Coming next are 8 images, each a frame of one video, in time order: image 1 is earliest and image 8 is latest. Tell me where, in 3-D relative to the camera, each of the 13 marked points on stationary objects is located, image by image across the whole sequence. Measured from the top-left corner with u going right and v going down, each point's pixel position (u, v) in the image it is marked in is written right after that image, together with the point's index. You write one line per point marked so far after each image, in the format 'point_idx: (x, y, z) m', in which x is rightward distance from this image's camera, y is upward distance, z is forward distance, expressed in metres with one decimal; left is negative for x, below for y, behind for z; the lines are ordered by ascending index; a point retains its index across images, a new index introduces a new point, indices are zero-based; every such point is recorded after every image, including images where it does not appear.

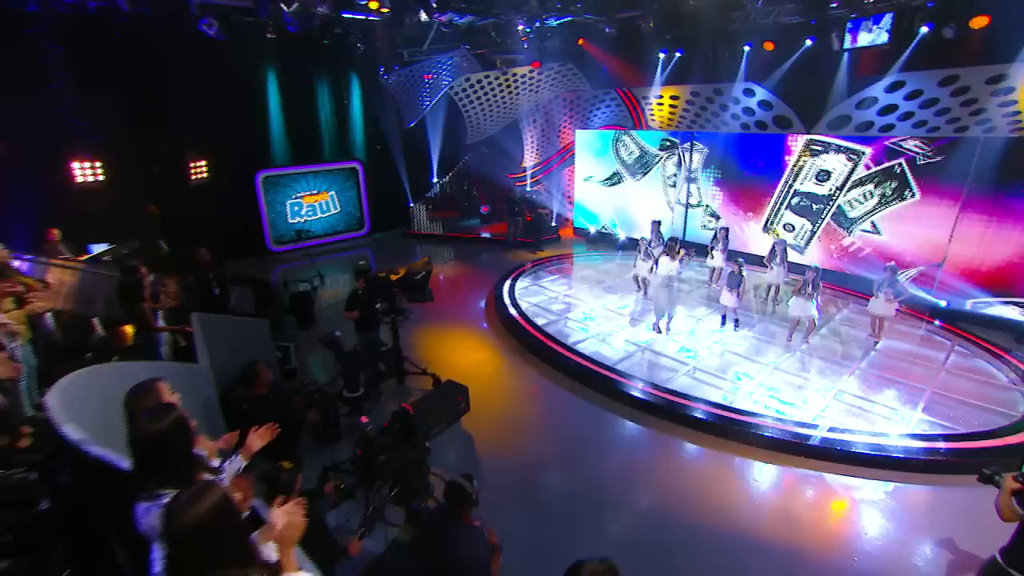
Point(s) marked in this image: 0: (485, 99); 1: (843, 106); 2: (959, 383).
0: (-0.5, +3.5, +10.1) m
1: (+4.5, +2.5, +7.3) m
2: (+4.4, -0.9, +5.3) m
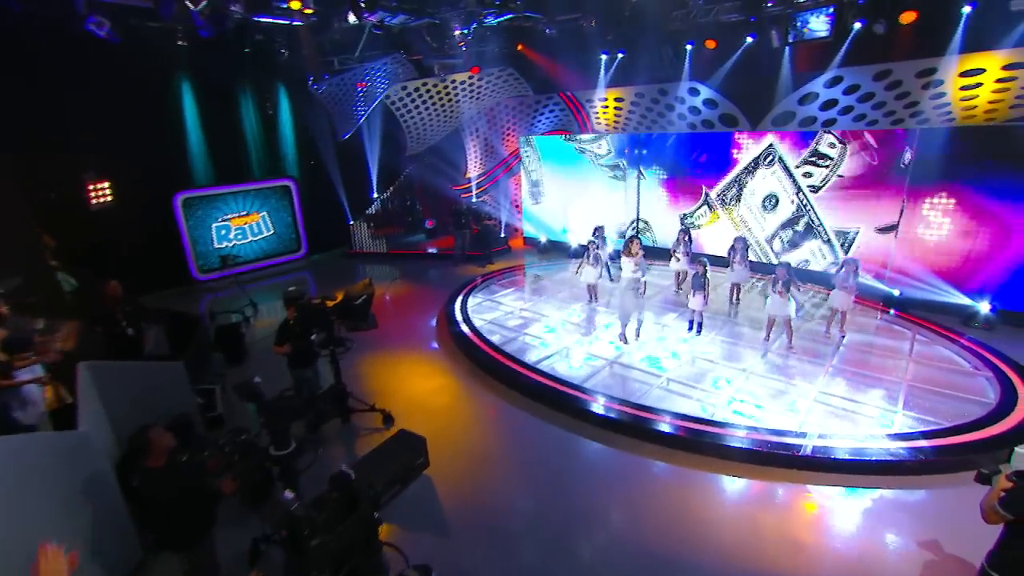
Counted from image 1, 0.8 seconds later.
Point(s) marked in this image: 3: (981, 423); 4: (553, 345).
0: (-1.6, +3.2, +9.6) m
1: (+3.7, +2.5, +7.3) m
2: (+4.0, -0.8, +5.2) m
3: (+3.7, -1.0, +4.2) m
4: (+0.4, -0.6, +5.9) m
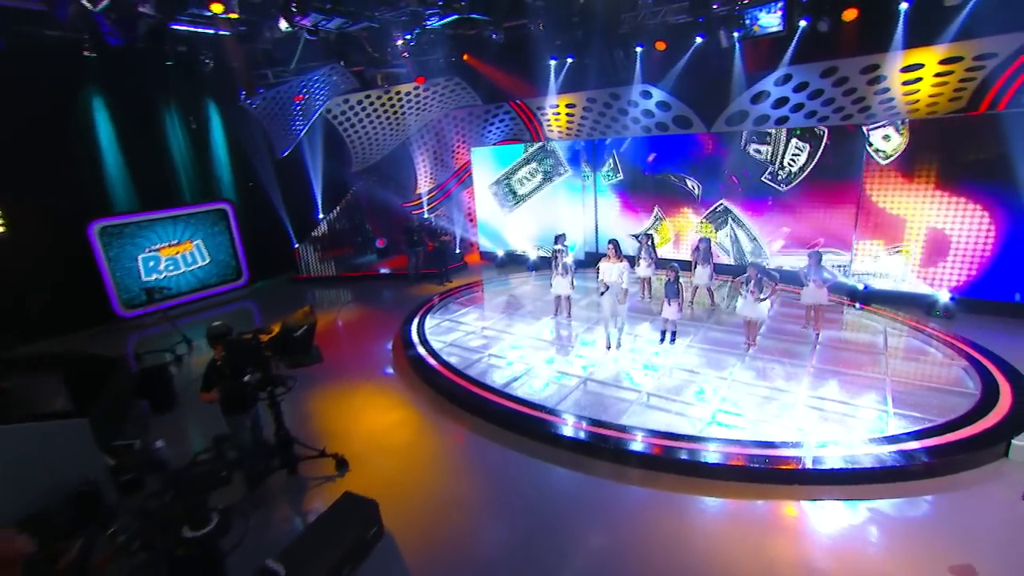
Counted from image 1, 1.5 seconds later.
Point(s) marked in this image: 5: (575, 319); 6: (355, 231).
0: (-2.4, +2.8, +9.1) m
1: (+3.0, +2.5, +7.3) m
2: (+3.7, -0.7, +5.1) m
3: (+3.4, -1.0, +4.1) m
4: (+0.1, -0.8, +5.5) m
5: (+0.8, -0.4, +7.0) m
6: (-2.9, +1.1, +10.2) m
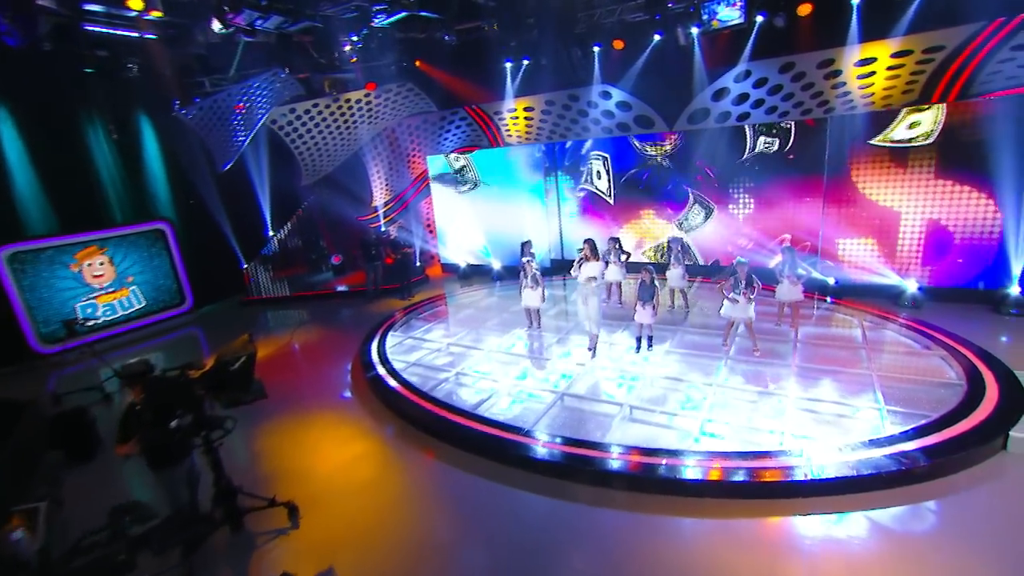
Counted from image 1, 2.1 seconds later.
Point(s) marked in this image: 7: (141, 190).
0: (-3.1, +2.5, +8.6) m
1: (+2.5, +2.5, +7.2) m
2: (+3.4, -0.7, +5.0) m
3: (+3.3, -0.9, +4.0) m
4: (-0.2, -0.9, +5.2) m
5: (+0.4, -0.5, +6.7) m
6: (-3.6, +0.7, +9.6) m
7: (-5.4, +1.4, +8.0) m
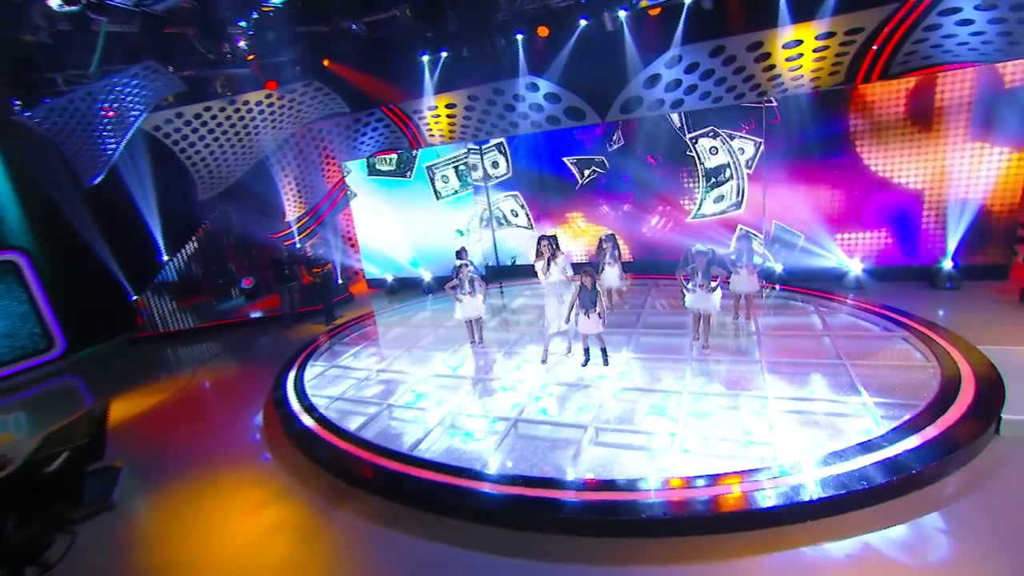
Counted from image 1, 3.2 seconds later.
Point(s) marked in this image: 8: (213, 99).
0: (-4.2, +2.1, +7.6) m
1: (+1.5, +2.5, +6.8) m
2: (+3.0, -0.5, +4.8) m
3: (+2.9, -0.7, +3.7) m
4: (-0.6, -1.0, +4.4) m
5: (-0.3, -0.6, +6.1) m
6: (-4.6, +0.3, +8.5) m
7: (-6.4, +0.9, +6.6) m
8: (-4.0, +2.5, +7.2) m
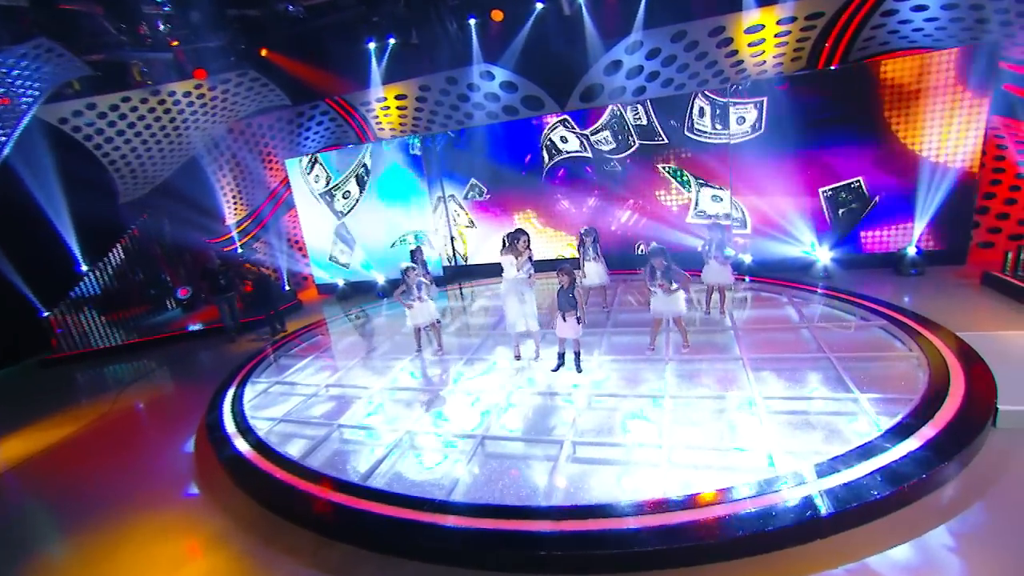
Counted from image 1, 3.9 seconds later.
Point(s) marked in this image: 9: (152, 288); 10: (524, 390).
0: (-4.8, +1.9, +6.8) m
1: (+1.0, +2.6, +6.5) m
2: (+2.7, -0.4, +4.6) m
3: (+2.7, -0.6, +3.5) m
4: (-0.9, -1.0, +4.0) m
5: (-0.6, -0.6, +5.6) m
6: (-5.2, +0.1, +7.7) m
7: (-6.8, +0.6, +5.7) m
8: (-4.5, +2.4, +6.4) m
9: (-5.2, 0.0, +7.8) m
10: (+0.1, -0.8, +4.3) m
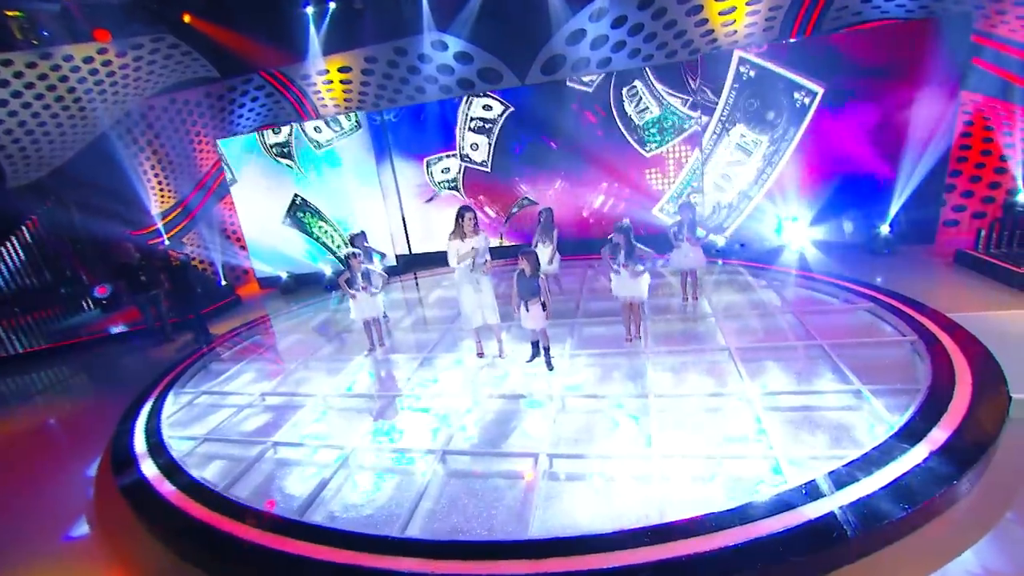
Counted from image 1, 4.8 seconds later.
0: (-5.3, +1.9, +5.9) m
1: (+0.5, +2.7, +6.0) m
2: (+2.4, -0.3, +4.3) m
3: (+2.5, -0.5, +3.2) m
4: (-1.1, -1.0, +3.4) m
5: (-1.0, -0.6, +5.1) m
6: (-5.7, +0.1, +6.8) m
7: (-7.2, +0.6, +4.7) m
8: (-5.0, +2.4, +5.5) m
9: (-5.7, 0.0, +6.9) m
10: (-0.1, -0.7, +3.8) m
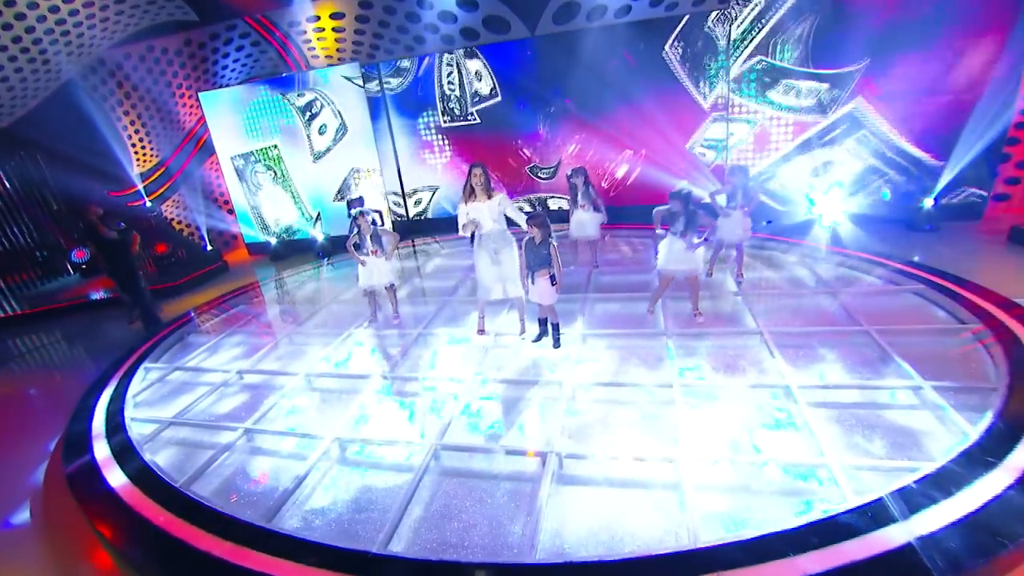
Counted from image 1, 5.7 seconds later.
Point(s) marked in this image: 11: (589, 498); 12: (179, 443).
0: (-5.2, +2.3, +5.3) m
1: (+0.6, +3.0, +5.4) m
2: (+2.4, -0.1, +3.8) m
3: (+2.6, -0.4, +2.8) m
4: (-1.1, -0.8, +3.0) m
5: (-1.0, -0.3, +4.6) m
6: (-5.7, +0.5, +6.3) m
7: (-7.1, +0.9, +4.2) m
8: (-4.9, +2.7, +4.9) m
9: (-5.7, +0.5, +6.5) m
10: (-0.1, -0.5, +3.4) m
11: (+0.4, -0.9, +2.4) m
12: (-1.9, -0.9, +3.1) m
